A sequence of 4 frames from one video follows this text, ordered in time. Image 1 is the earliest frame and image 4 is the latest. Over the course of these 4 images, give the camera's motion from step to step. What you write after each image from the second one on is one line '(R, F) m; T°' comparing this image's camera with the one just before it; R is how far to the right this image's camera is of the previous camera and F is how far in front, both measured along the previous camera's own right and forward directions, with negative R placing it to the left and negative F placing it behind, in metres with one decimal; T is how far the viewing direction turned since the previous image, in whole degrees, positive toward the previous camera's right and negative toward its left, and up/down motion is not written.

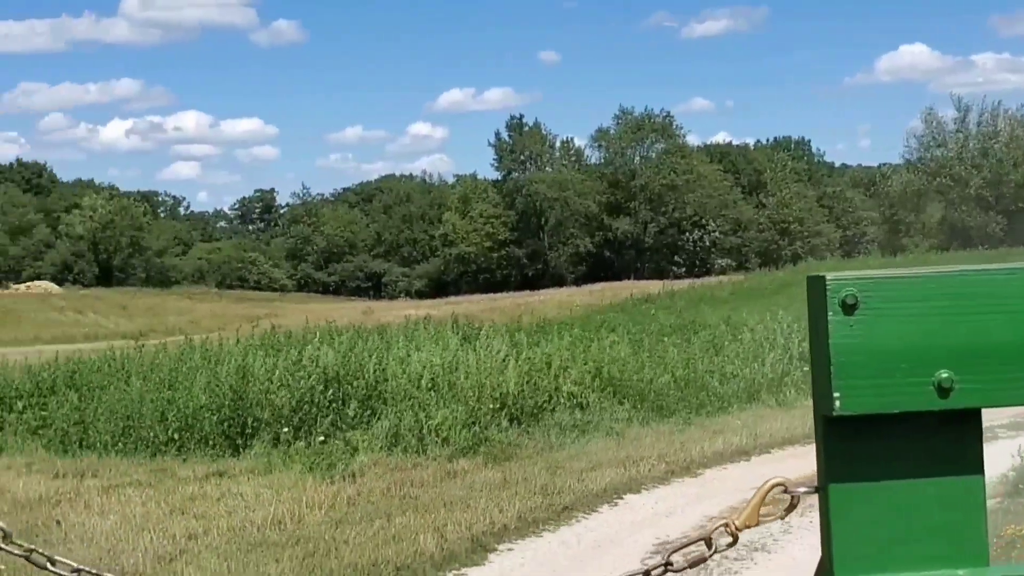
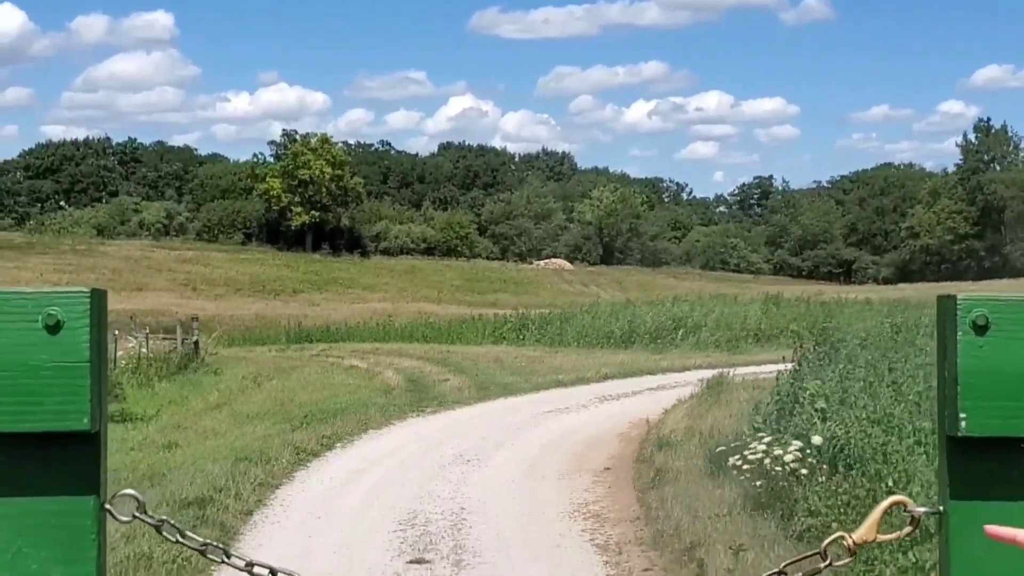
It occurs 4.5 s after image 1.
(+4.7, -12.0) m; -22°
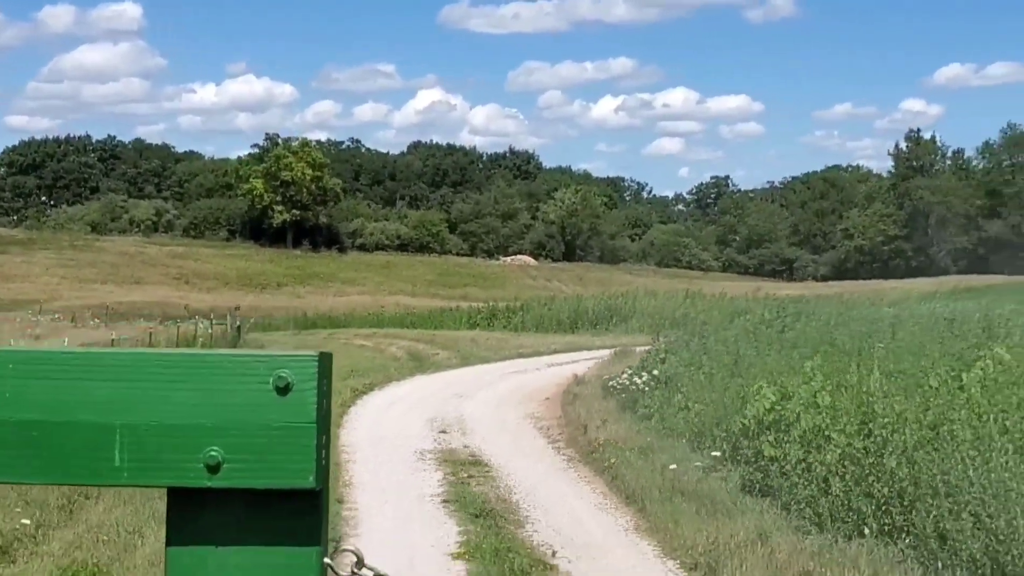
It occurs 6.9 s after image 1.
(-0.1, -6.7) m; +1°
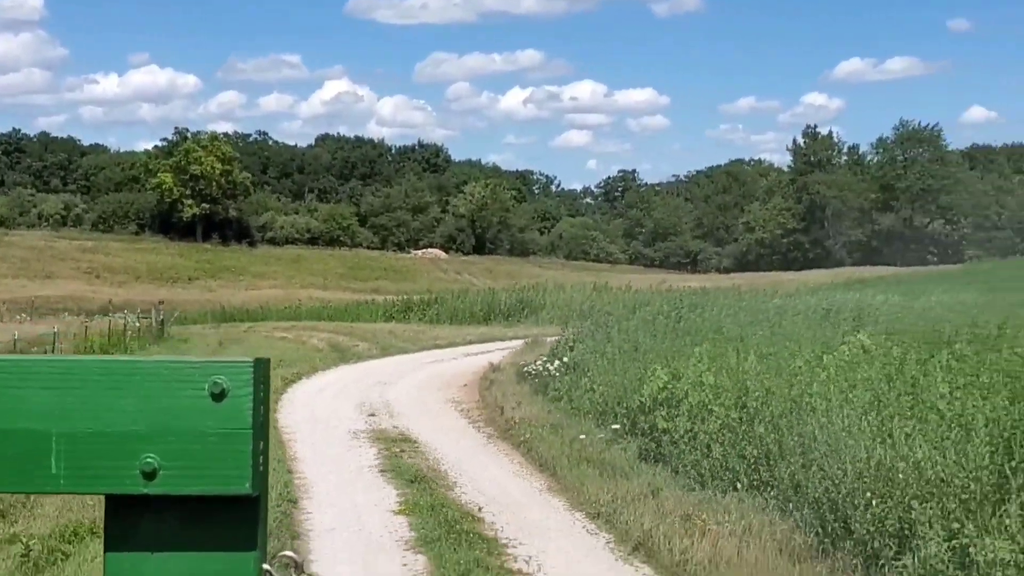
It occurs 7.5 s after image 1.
(-0.2, -1.4) m; +4°
